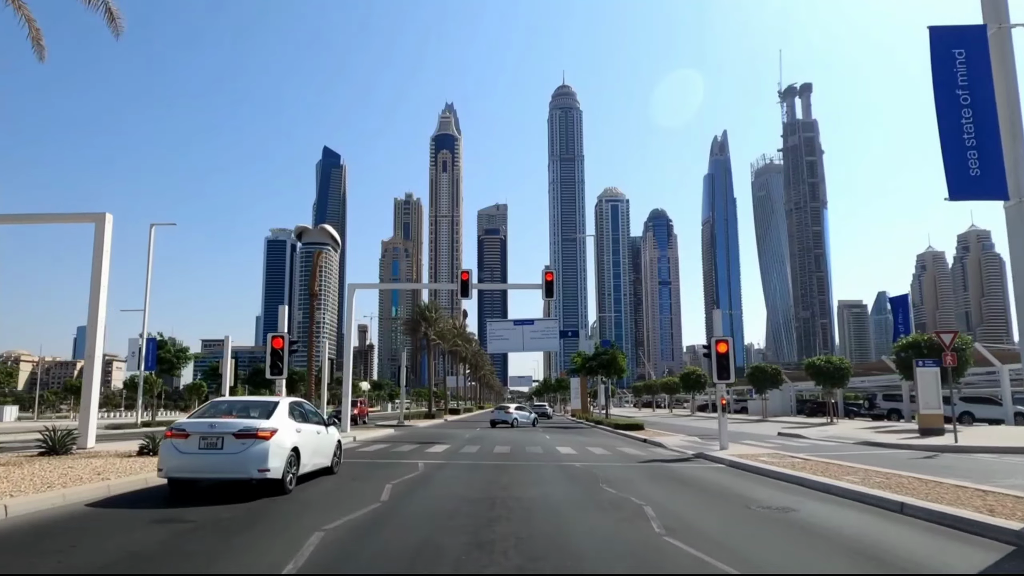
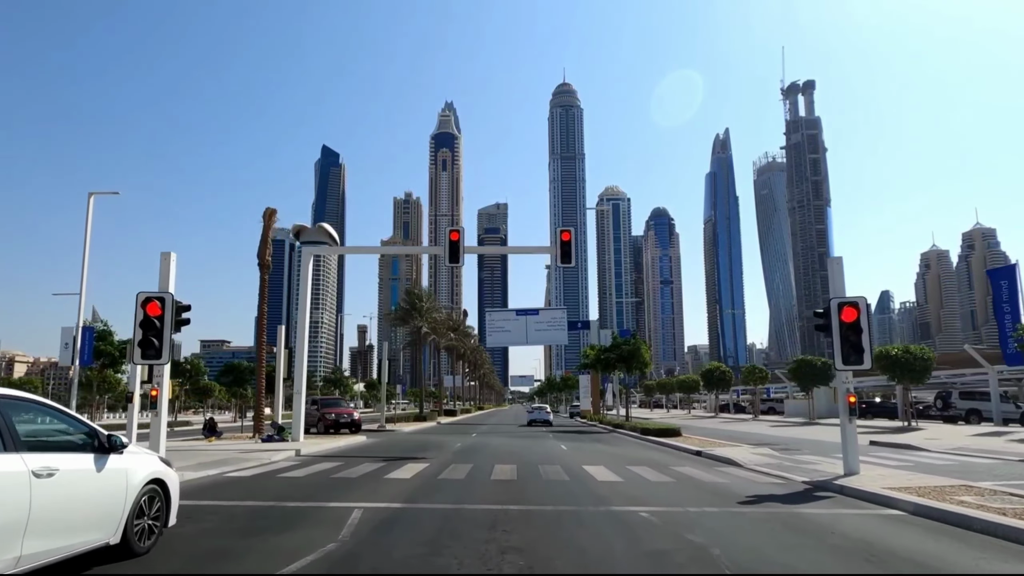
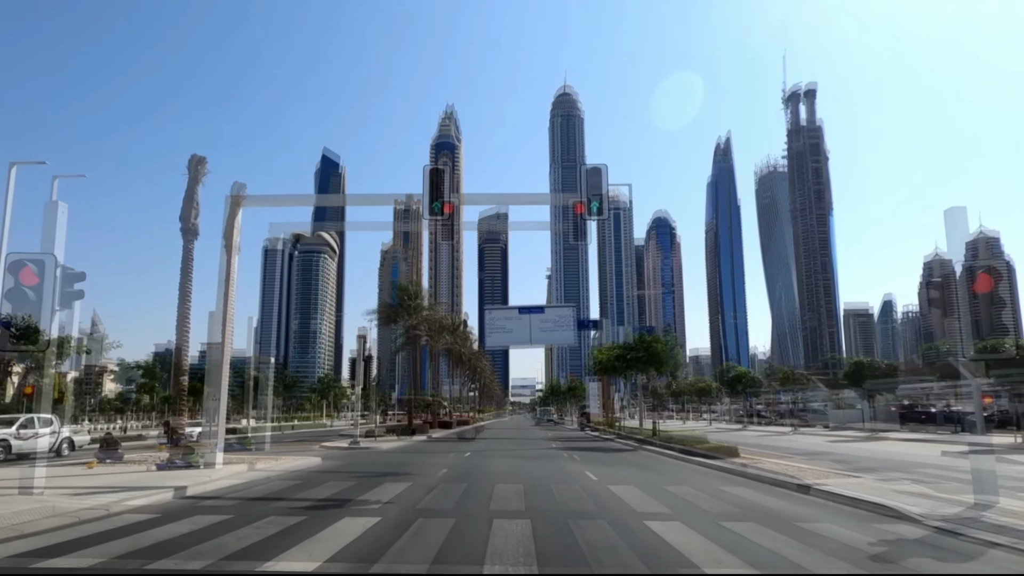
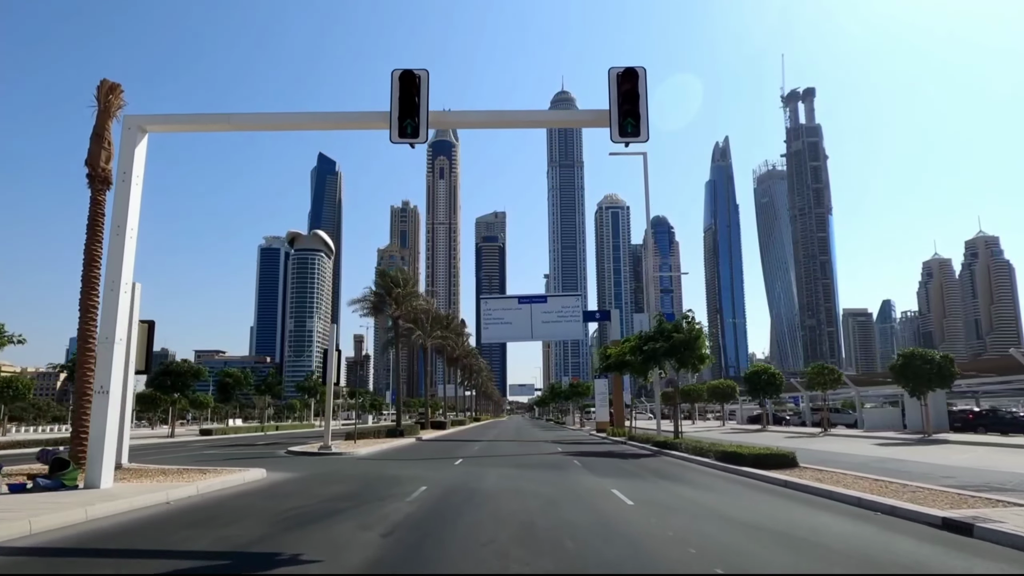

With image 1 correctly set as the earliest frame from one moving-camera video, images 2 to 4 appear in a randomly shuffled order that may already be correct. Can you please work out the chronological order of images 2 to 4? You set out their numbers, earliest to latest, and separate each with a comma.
2, 3, 4
